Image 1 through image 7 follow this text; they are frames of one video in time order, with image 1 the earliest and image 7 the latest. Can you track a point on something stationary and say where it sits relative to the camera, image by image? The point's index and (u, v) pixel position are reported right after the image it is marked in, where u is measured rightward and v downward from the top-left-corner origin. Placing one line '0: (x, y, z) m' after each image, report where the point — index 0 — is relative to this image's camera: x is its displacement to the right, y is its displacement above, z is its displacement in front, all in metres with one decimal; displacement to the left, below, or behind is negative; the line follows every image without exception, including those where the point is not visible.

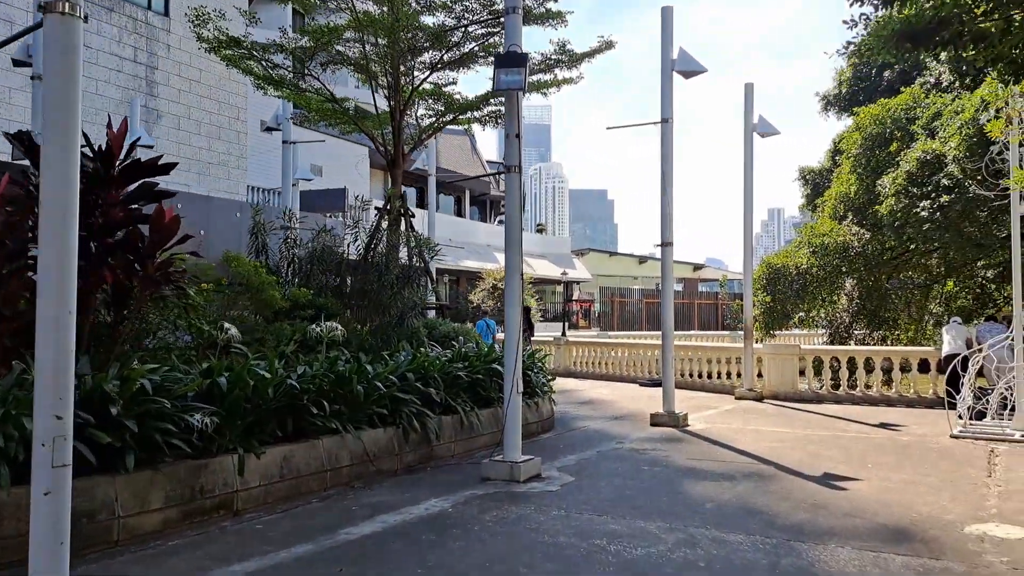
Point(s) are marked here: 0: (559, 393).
0: (+0.8, -1.9, +14.6) m
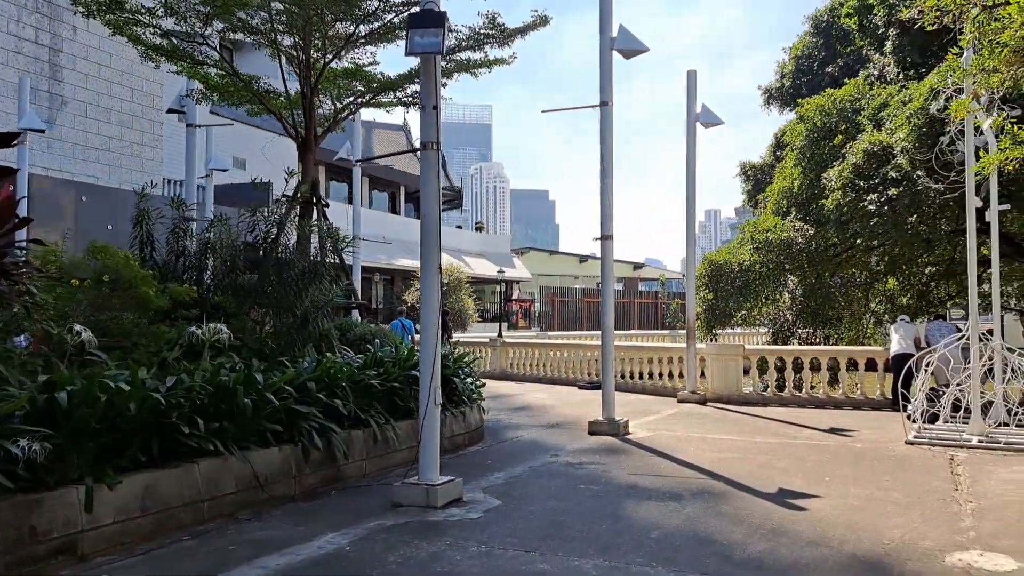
0: (-0.3, -1.8, +13.6) m
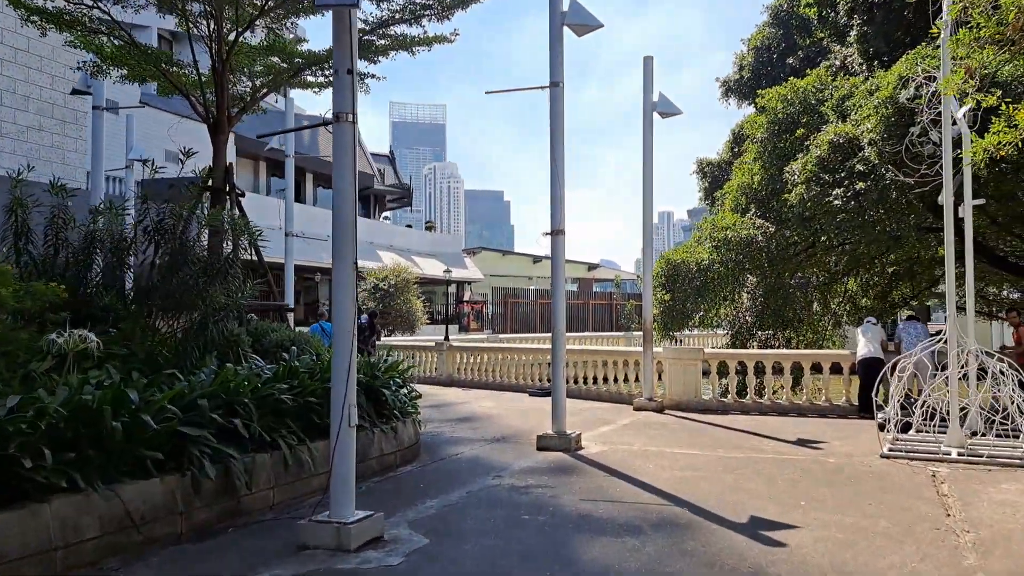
0: (-1.2, -1.8, +12.6) m
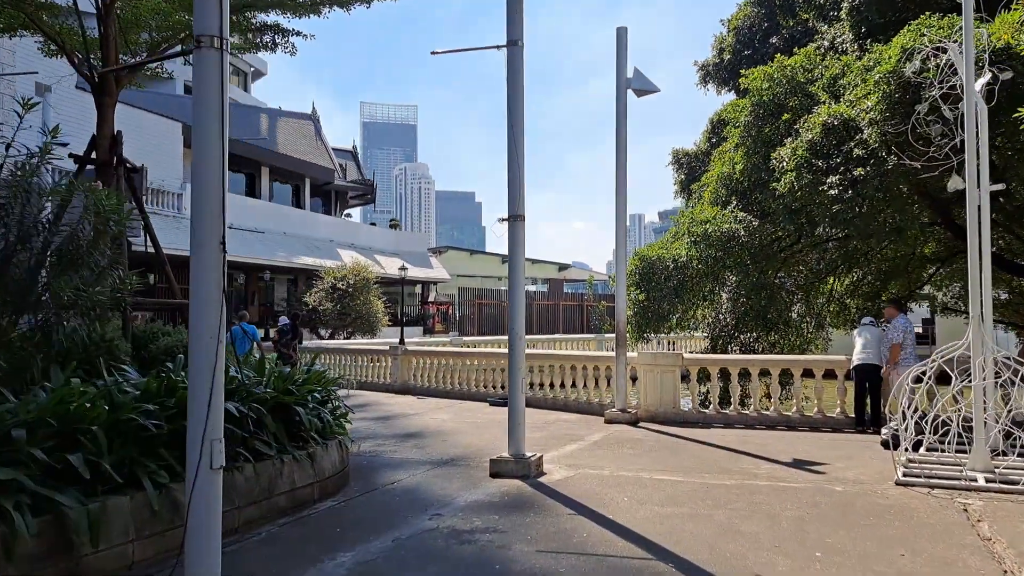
0: (-1.8, -1.8, +11.2) m
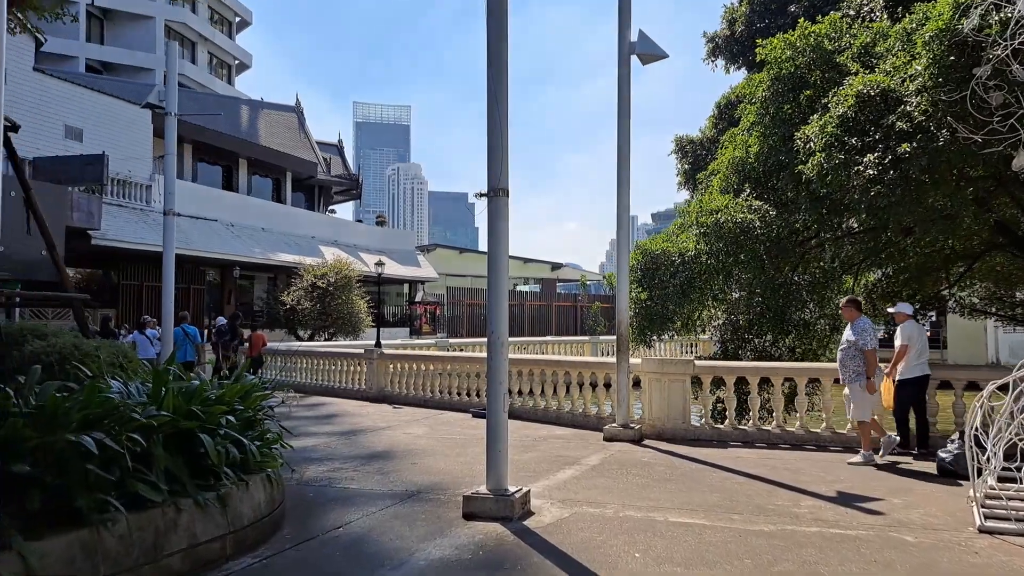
0: (-1.9, -1.7, +9.7) m
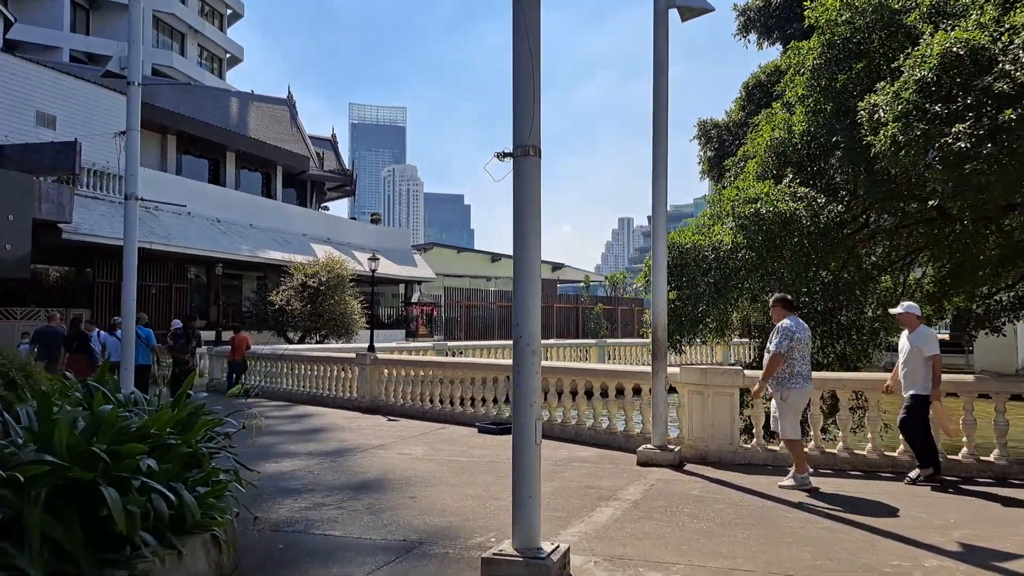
0: (-1.8, -1.7, +8.2) m
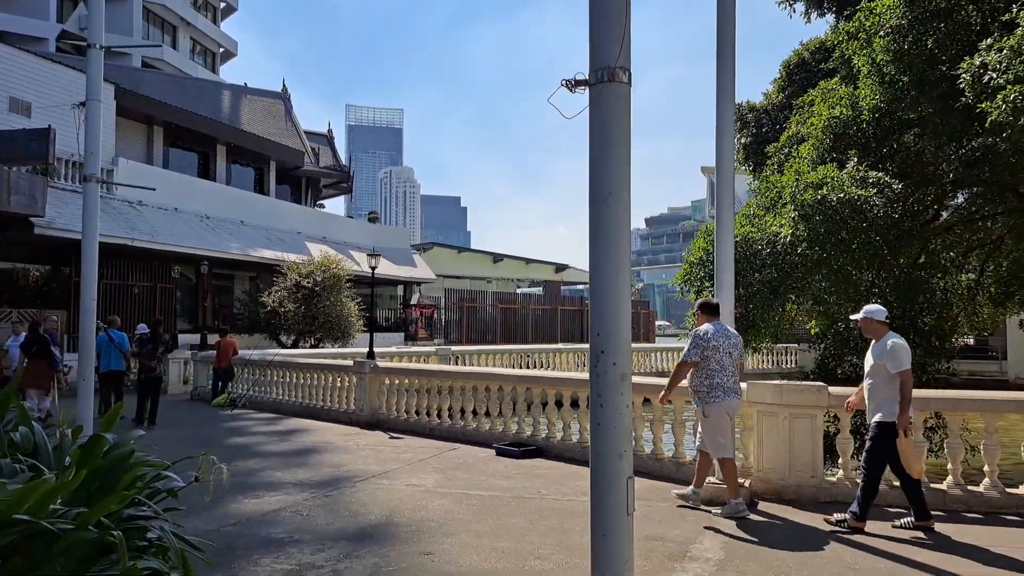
0: (-1.5, -1.7, +6.7) m
